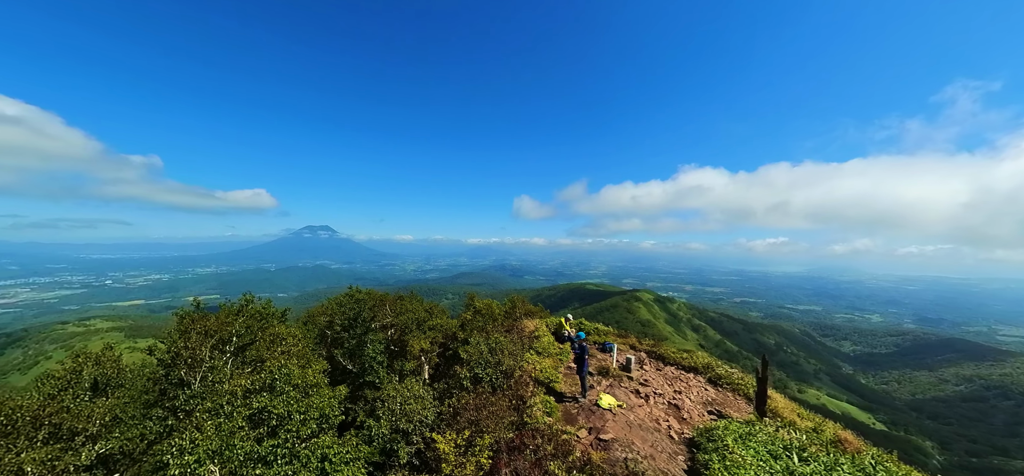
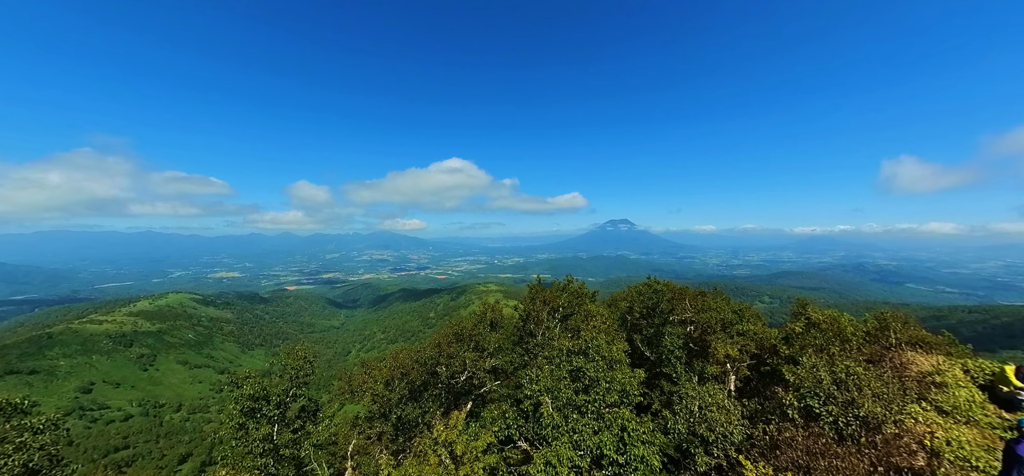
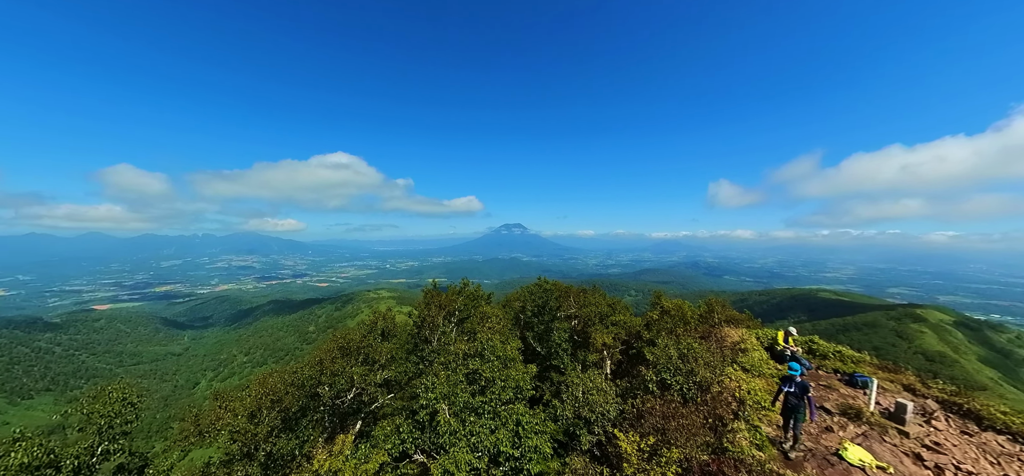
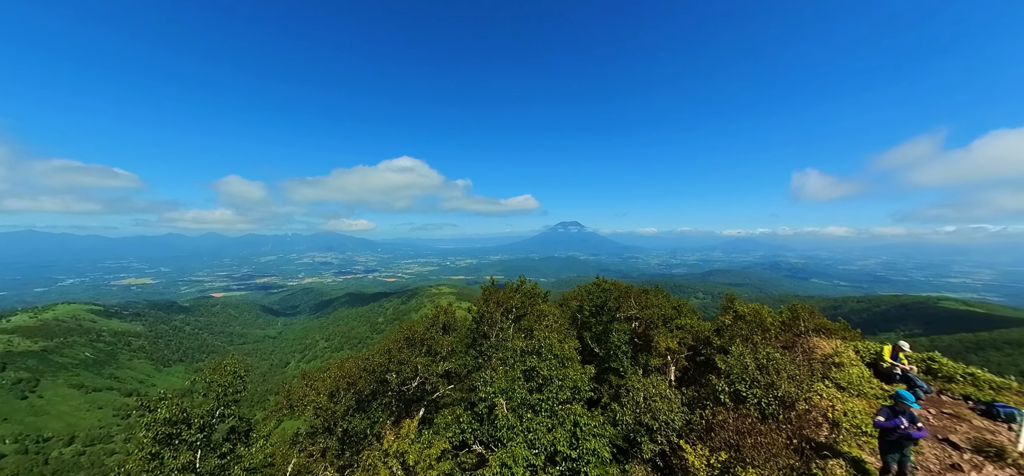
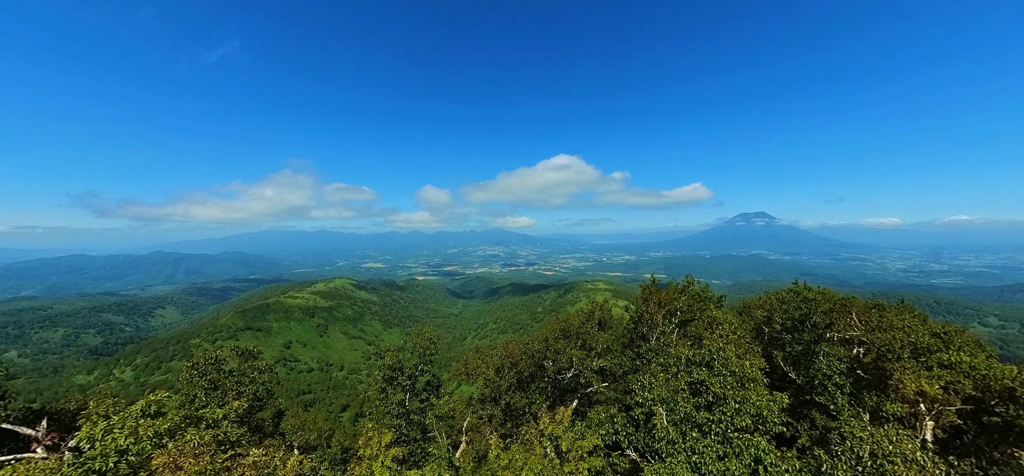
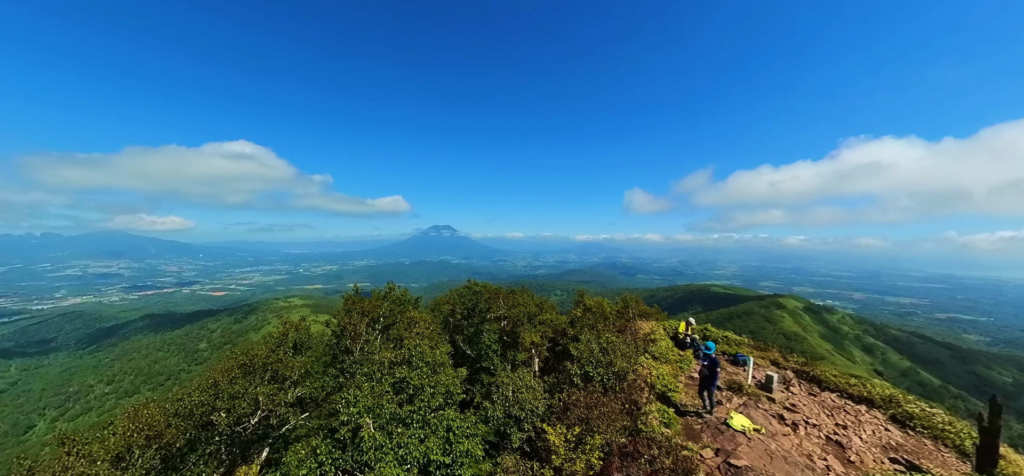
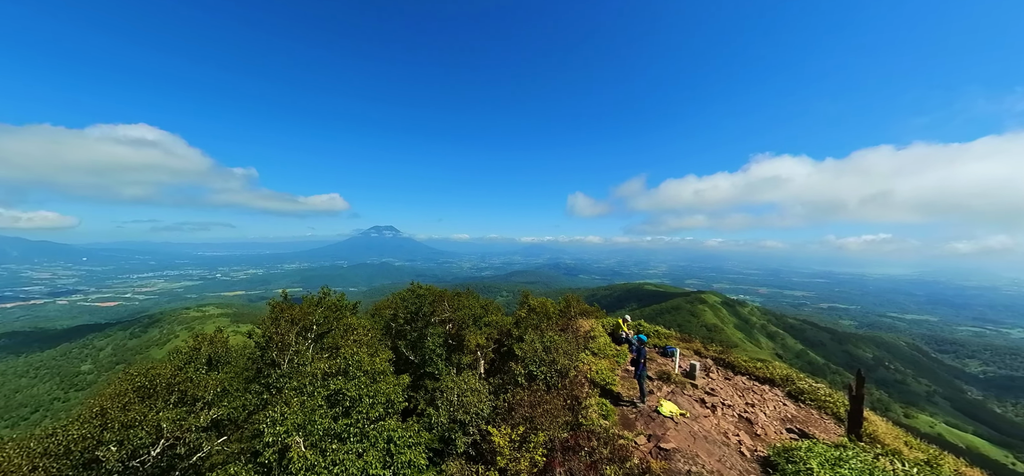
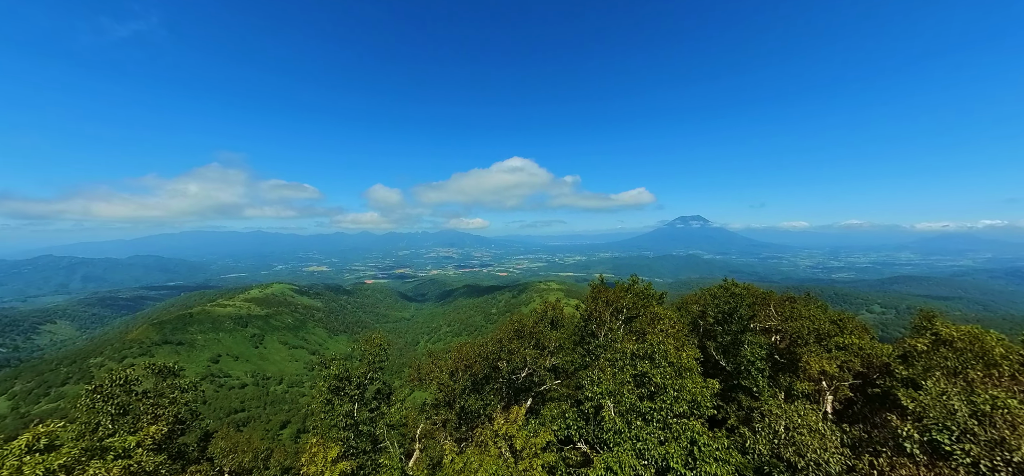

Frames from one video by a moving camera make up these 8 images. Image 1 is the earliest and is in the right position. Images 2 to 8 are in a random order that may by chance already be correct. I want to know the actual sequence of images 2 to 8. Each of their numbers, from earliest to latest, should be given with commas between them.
7, 6, 3, 4, 2, 8, 5
